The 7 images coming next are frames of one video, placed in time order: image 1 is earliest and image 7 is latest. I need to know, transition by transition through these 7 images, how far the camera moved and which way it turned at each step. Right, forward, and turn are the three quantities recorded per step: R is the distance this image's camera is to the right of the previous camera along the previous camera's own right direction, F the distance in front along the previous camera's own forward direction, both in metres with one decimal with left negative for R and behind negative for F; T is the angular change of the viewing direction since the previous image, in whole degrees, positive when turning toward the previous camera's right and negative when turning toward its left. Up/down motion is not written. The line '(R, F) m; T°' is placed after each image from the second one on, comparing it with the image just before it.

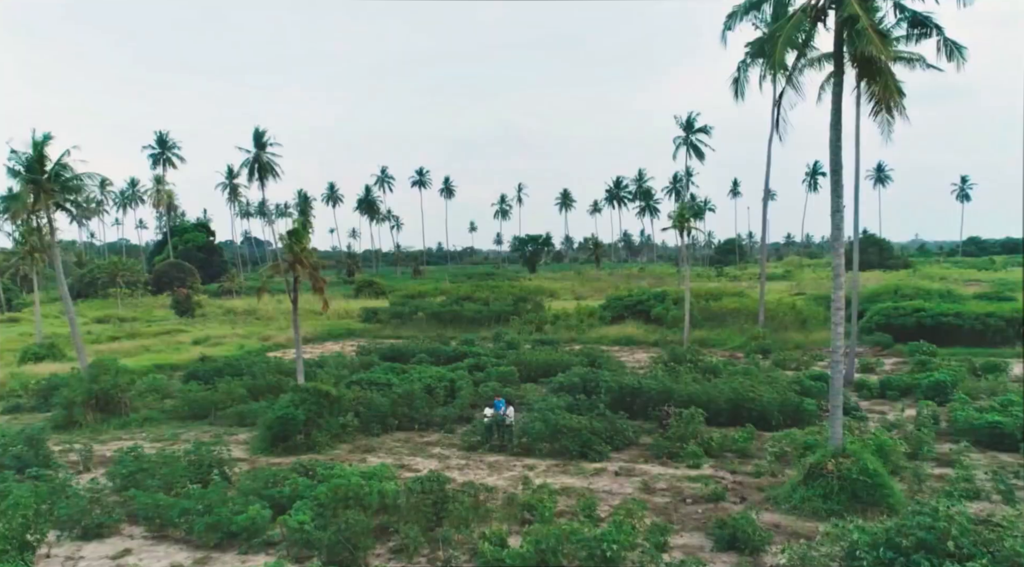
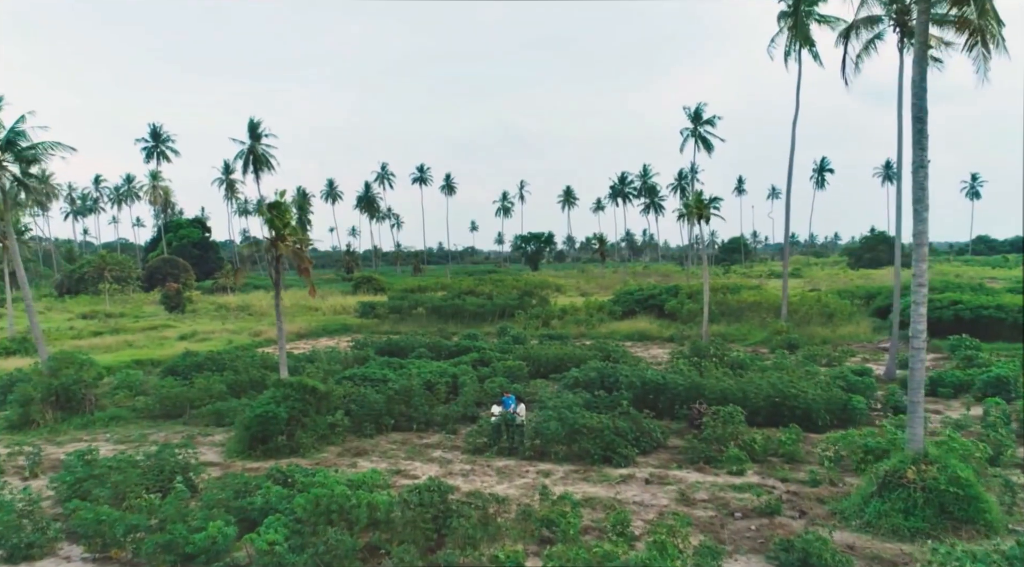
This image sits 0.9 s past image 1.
(-0.2, +2.1) m; 0°
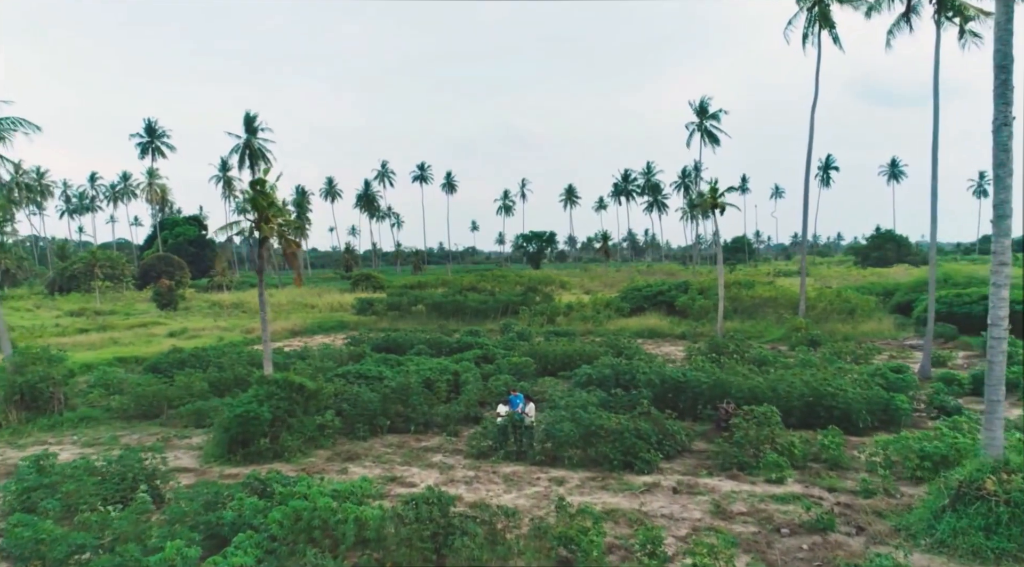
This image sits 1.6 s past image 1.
(-0.1, +1.5) m; 0°
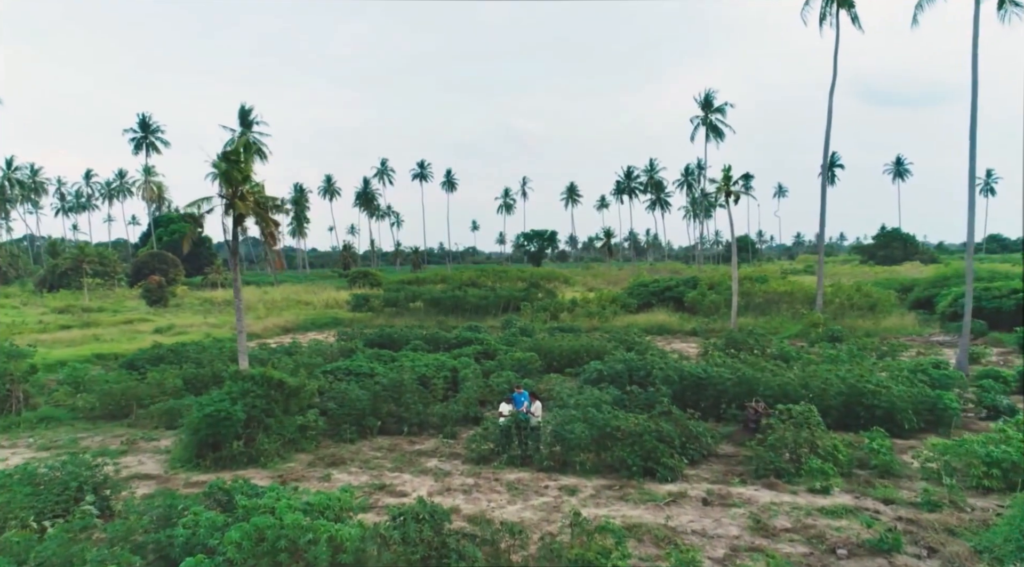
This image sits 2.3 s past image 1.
(-0.1, +1.5) m; 0°
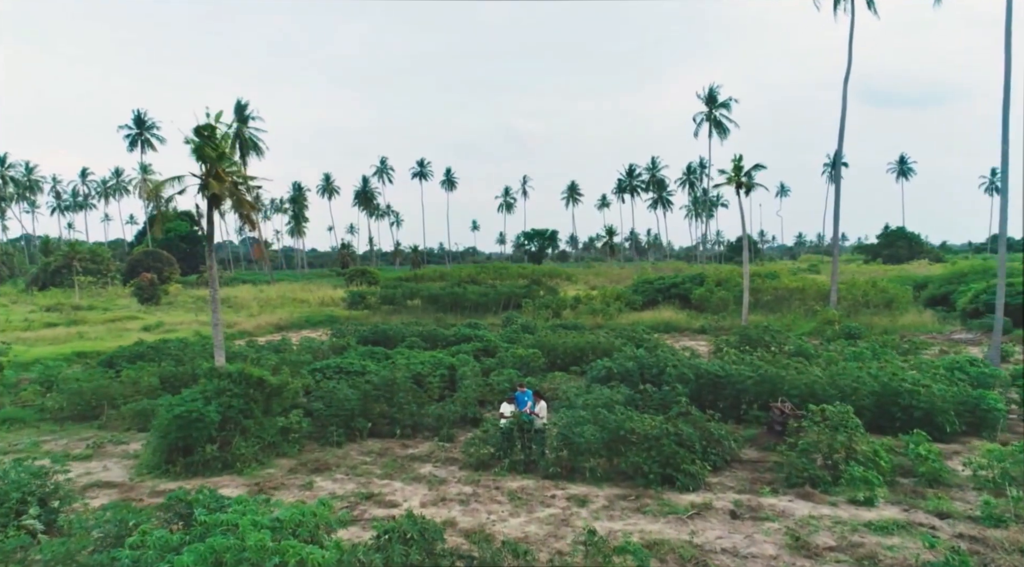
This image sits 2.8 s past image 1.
(0.0, +1.1) m; 0°
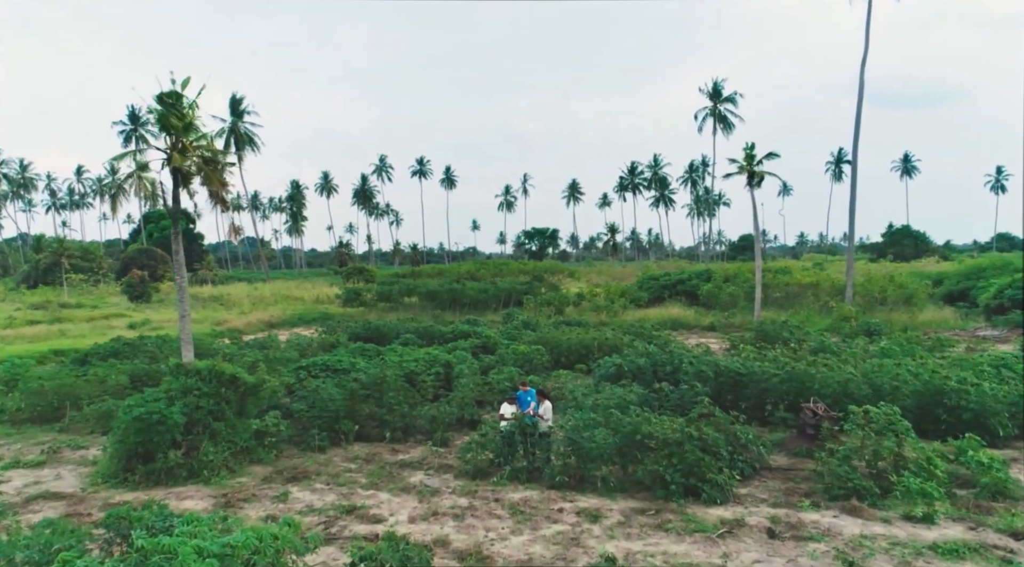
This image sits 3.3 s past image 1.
(0.0, +1.2) m; 0°
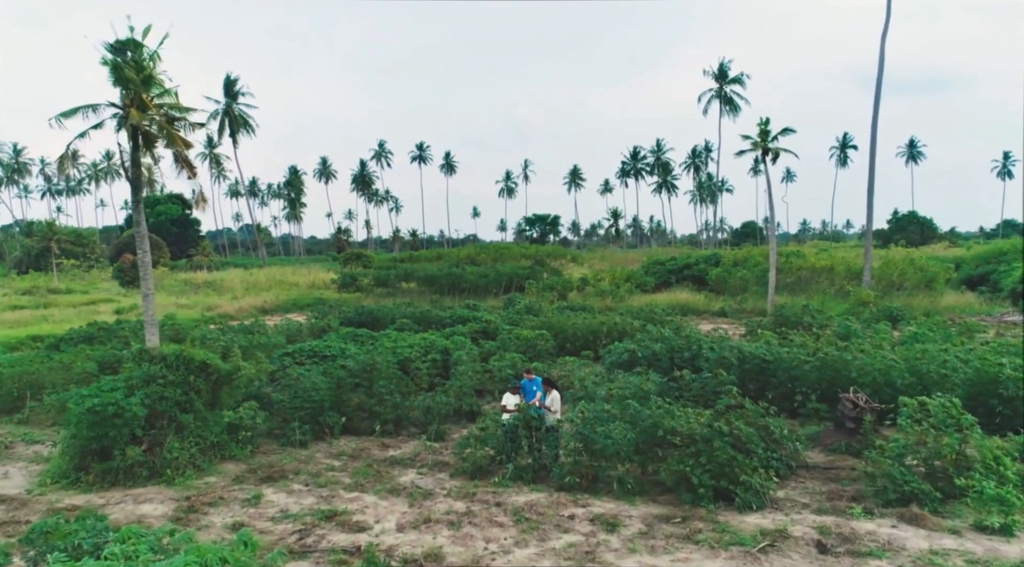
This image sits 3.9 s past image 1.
(0.0, +1.1) m; 0°
